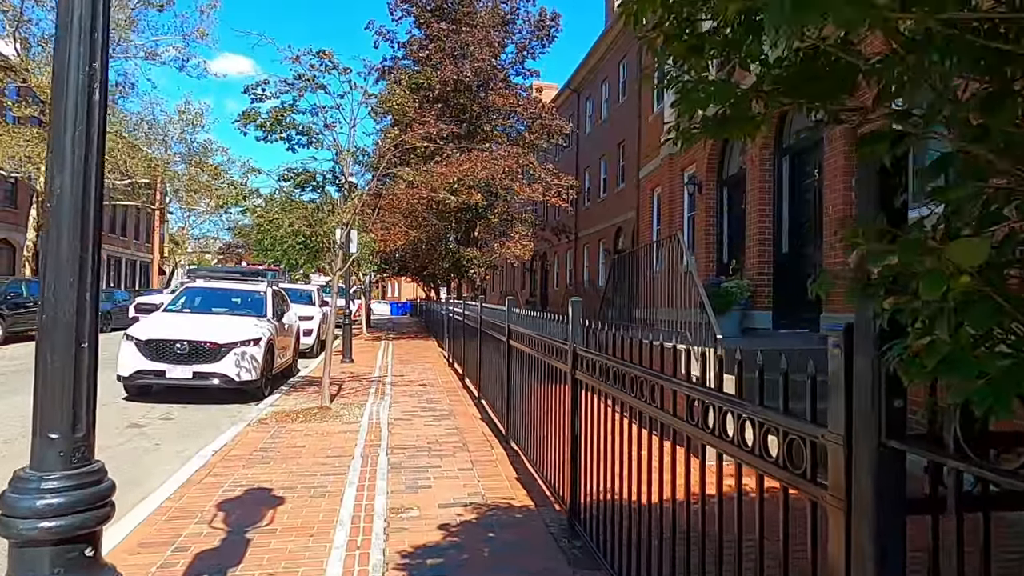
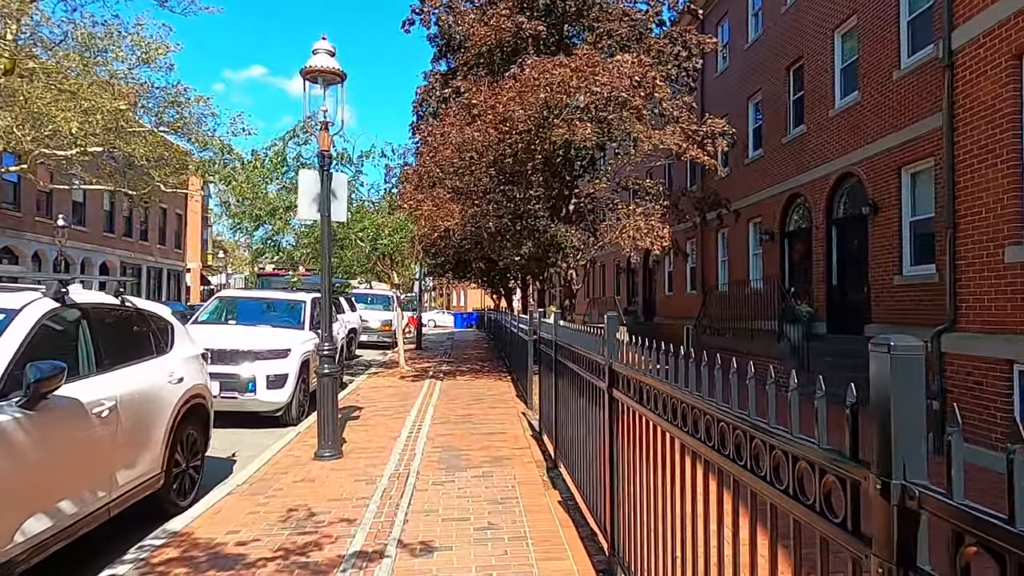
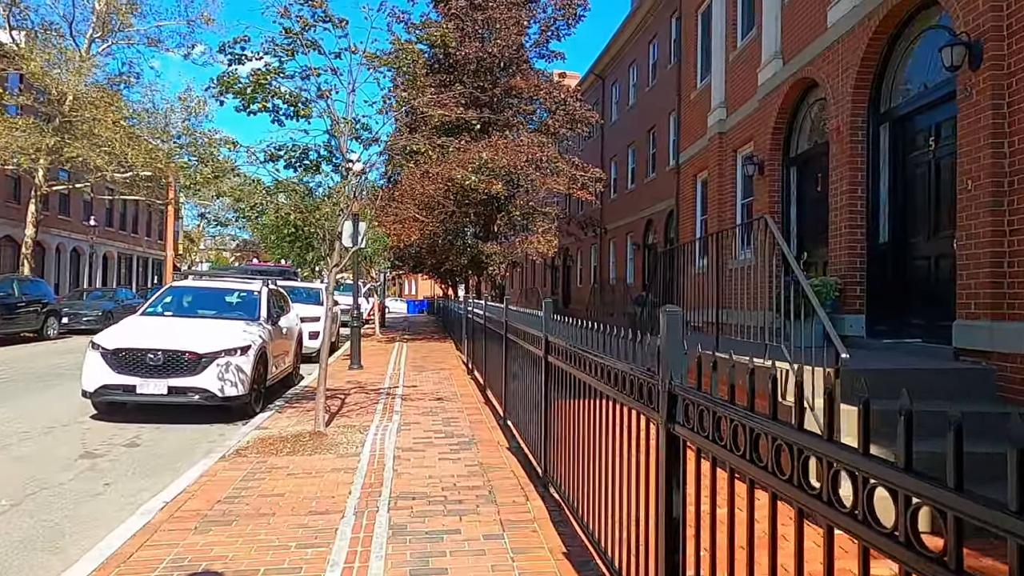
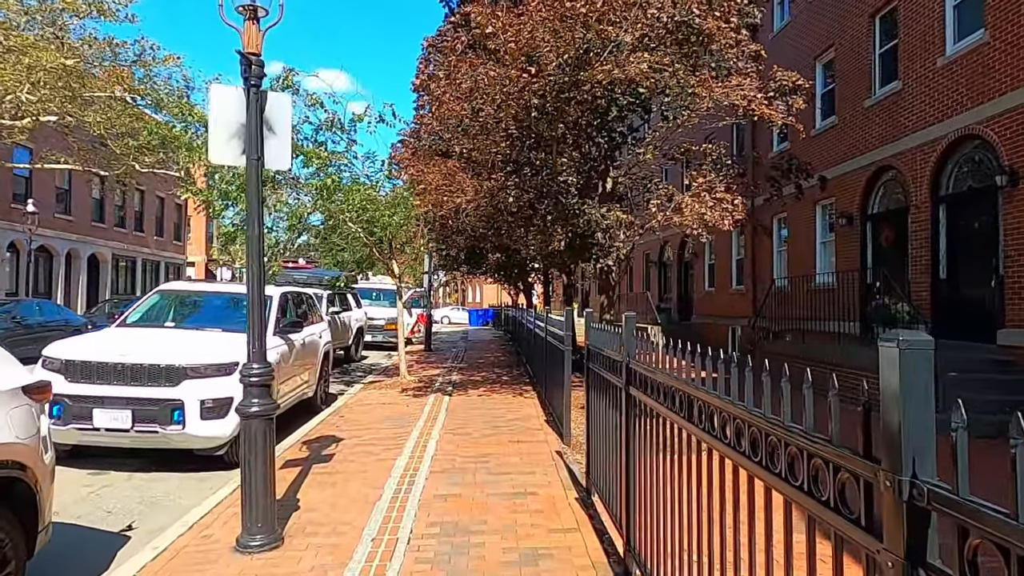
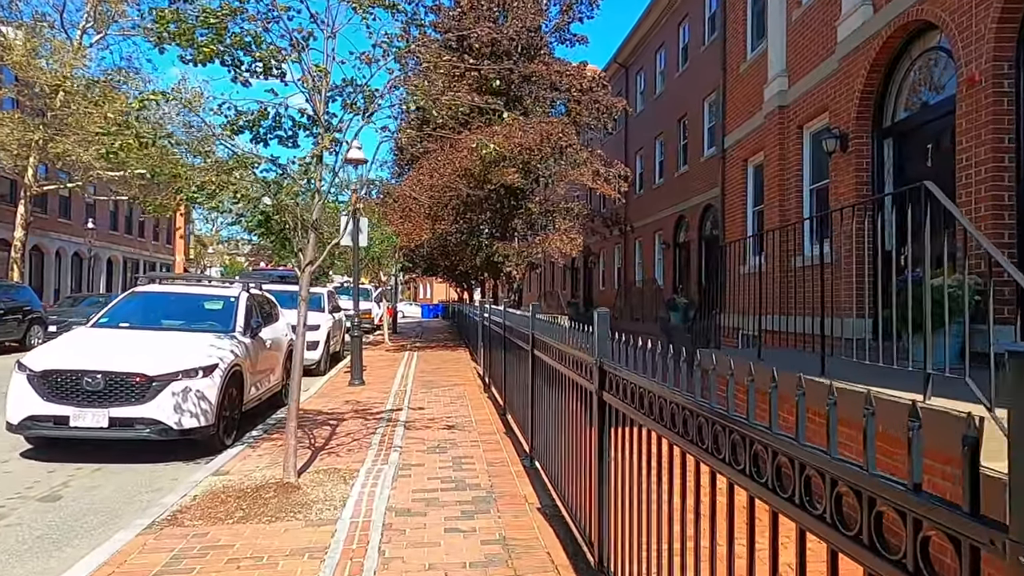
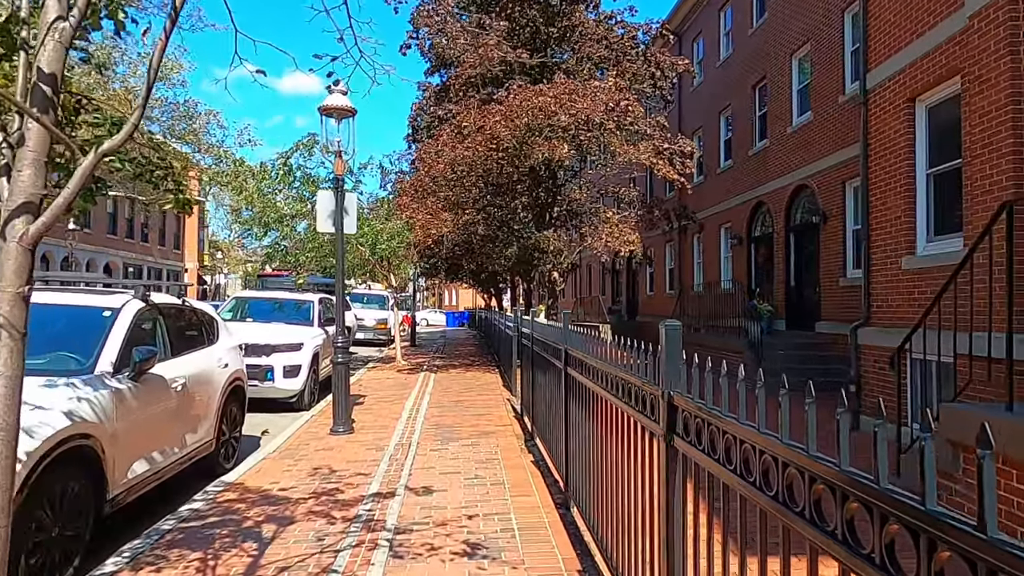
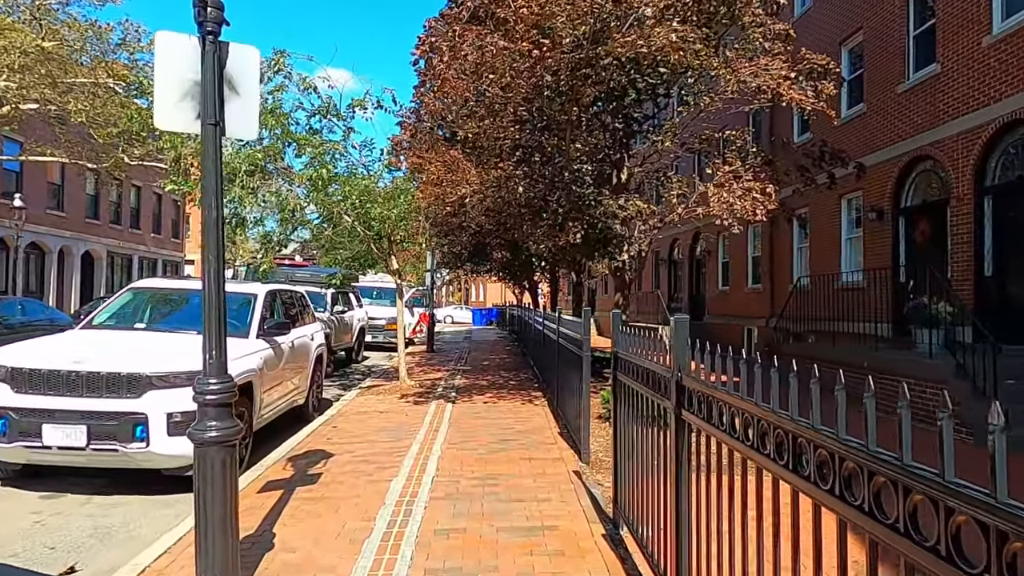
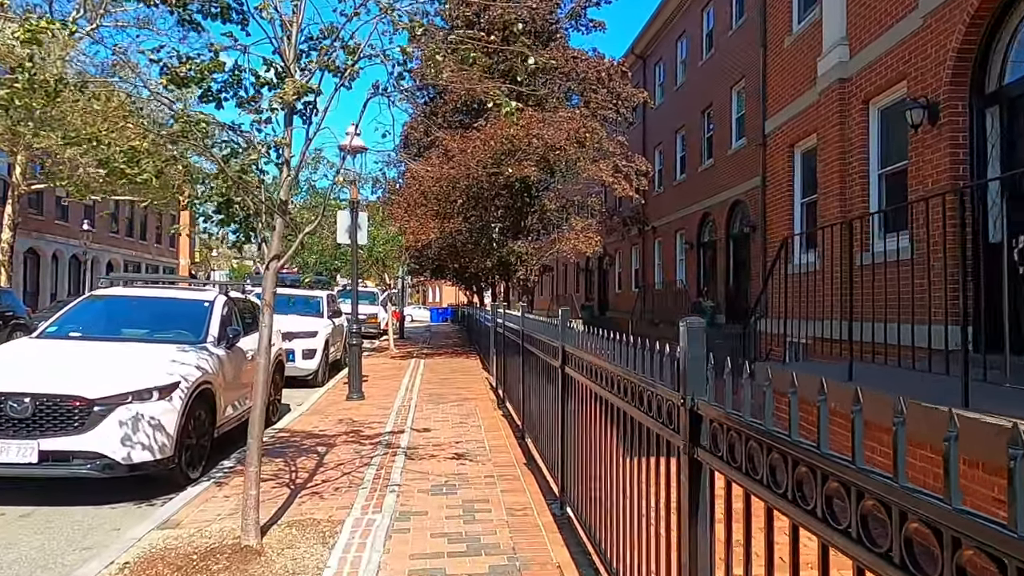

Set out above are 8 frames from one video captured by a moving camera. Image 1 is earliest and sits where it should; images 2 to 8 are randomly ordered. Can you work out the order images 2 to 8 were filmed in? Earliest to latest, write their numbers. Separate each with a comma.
3, 5, 8, 6, 2, 4, 7
